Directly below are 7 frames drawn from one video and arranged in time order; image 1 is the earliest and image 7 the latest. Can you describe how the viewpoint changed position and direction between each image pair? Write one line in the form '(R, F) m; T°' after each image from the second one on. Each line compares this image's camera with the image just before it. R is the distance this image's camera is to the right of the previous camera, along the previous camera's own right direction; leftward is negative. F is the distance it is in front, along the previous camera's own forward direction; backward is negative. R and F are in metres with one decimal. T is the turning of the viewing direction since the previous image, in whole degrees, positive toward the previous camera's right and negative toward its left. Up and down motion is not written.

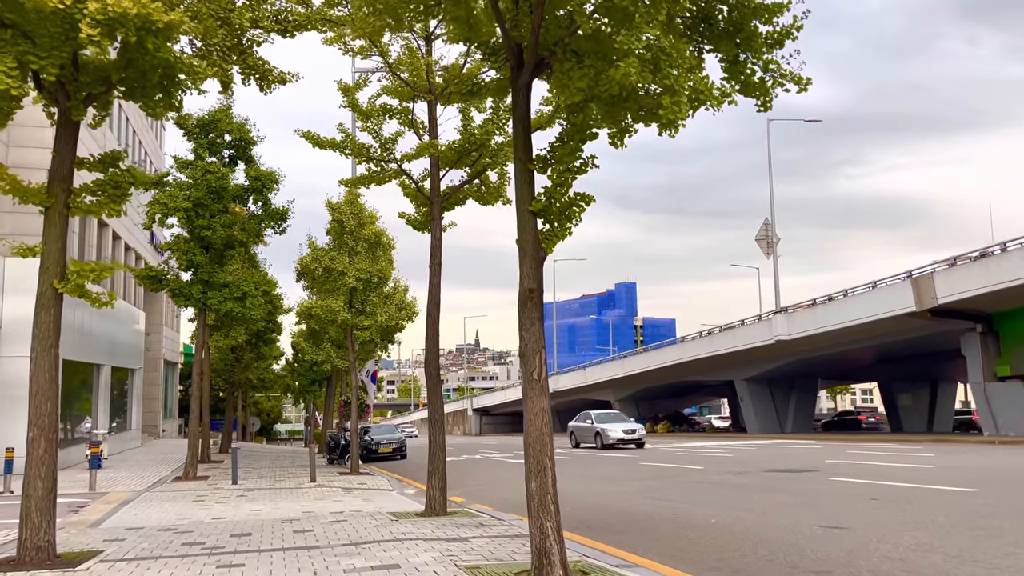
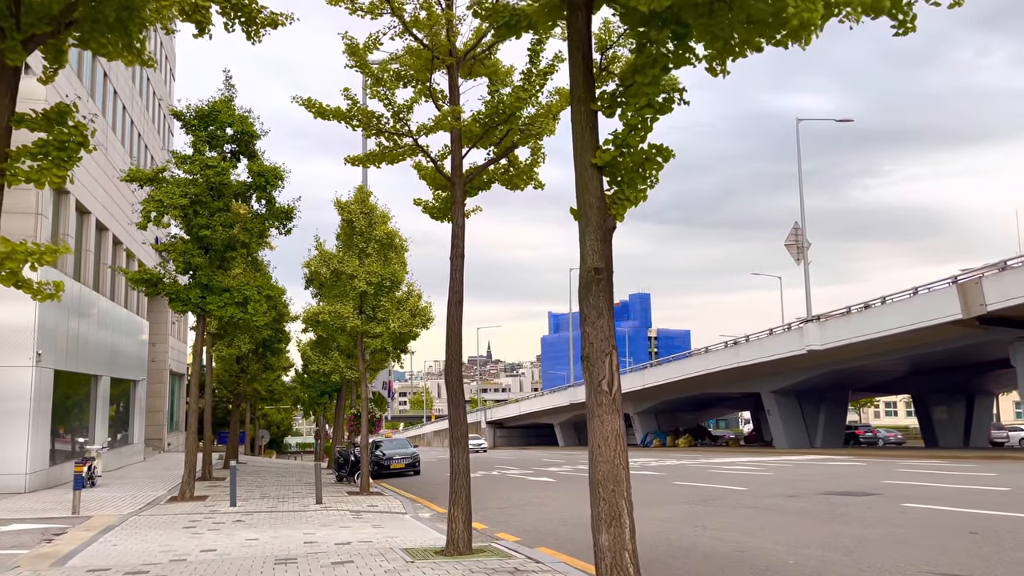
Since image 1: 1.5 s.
(-0.3, +1.6) m; -1°
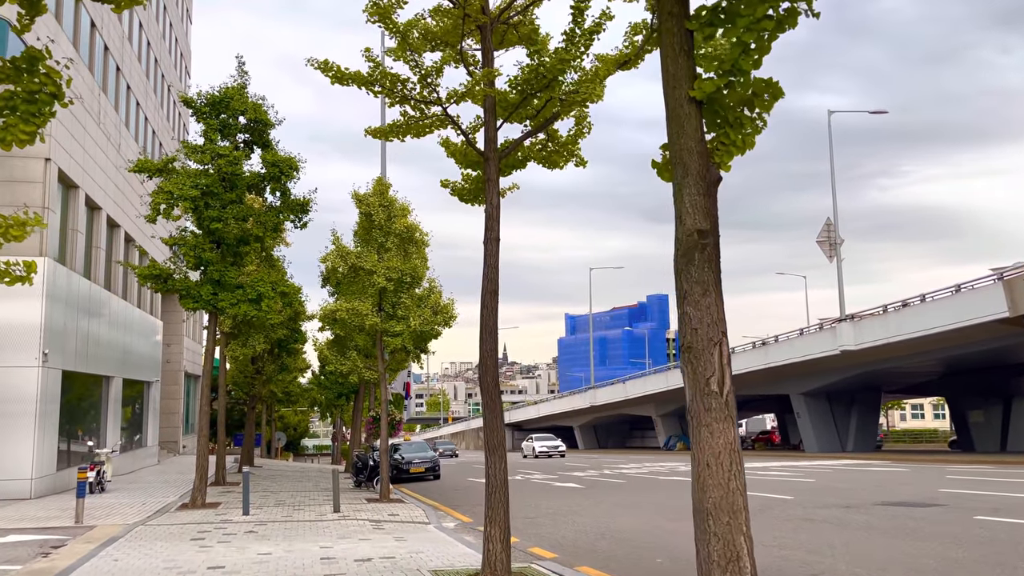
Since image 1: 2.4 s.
(-0.3, +1.0) m; -1°
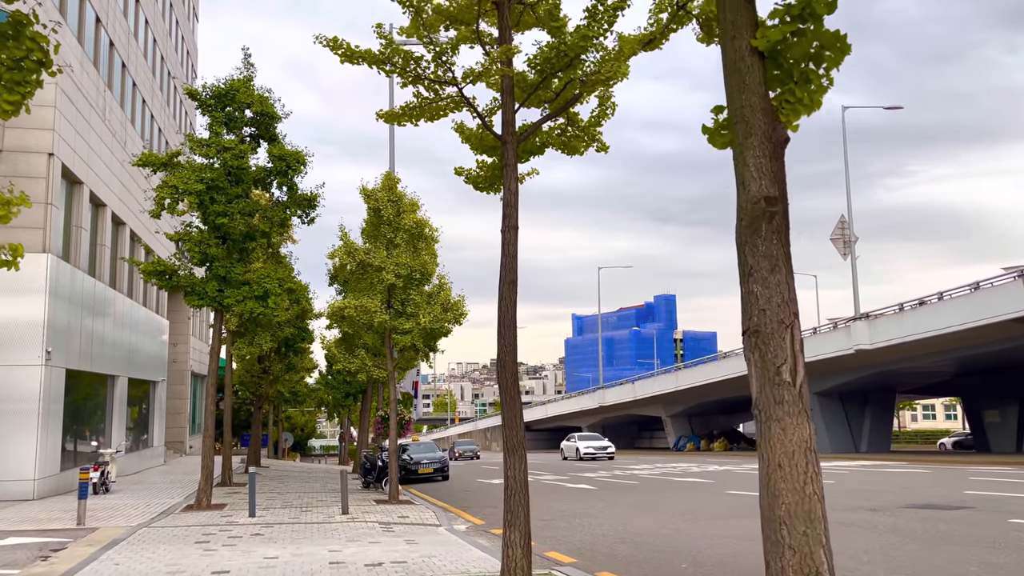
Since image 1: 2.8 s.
(-0.1, +0.4) m; 0°
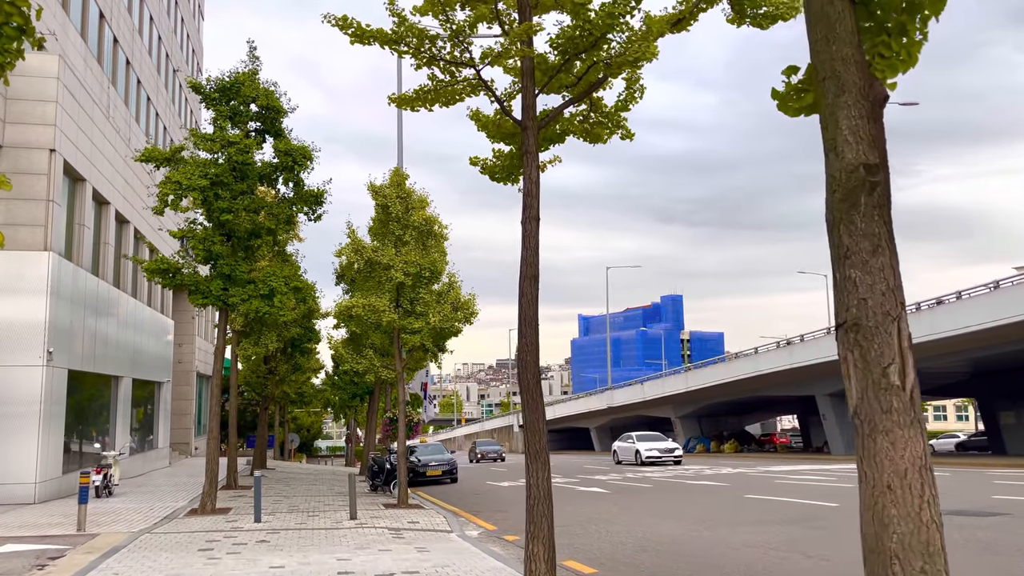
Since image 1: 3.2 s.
(-0.1, +0.5) m; 0°
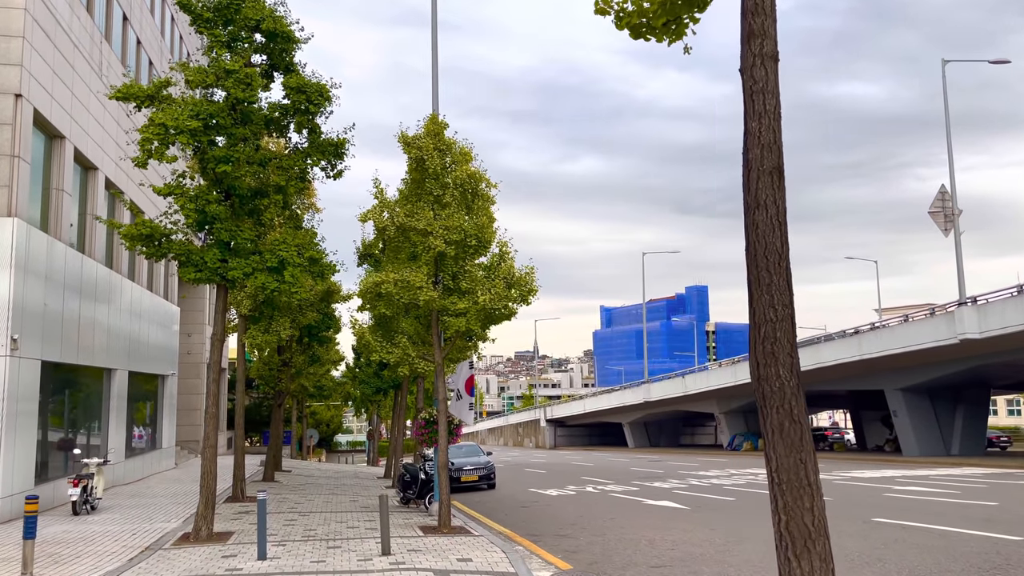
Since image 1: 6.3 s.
(-0.9, +3.4) m; -1°
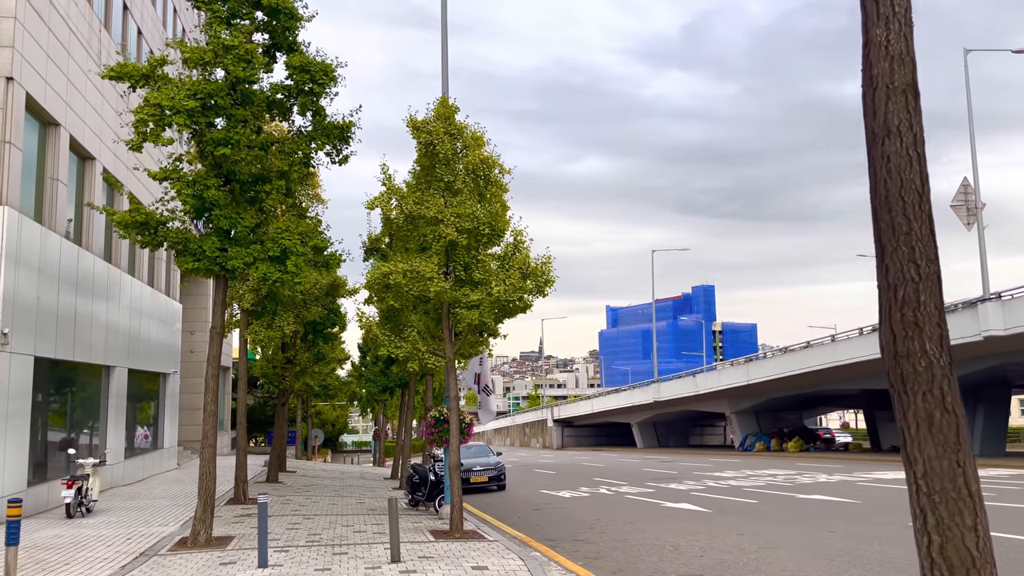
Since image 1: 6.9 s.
(-0.2, +0.8) m; 0°
